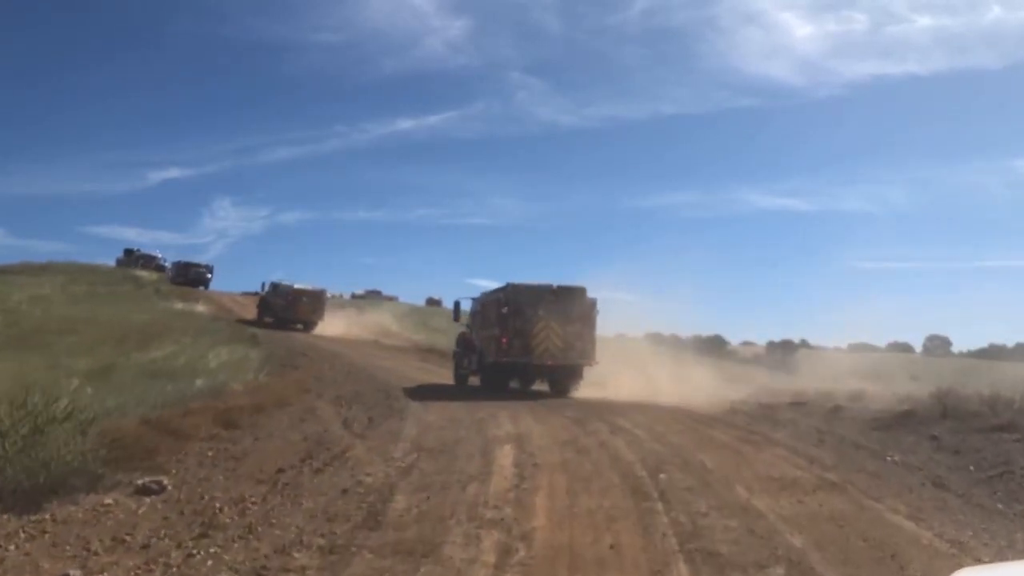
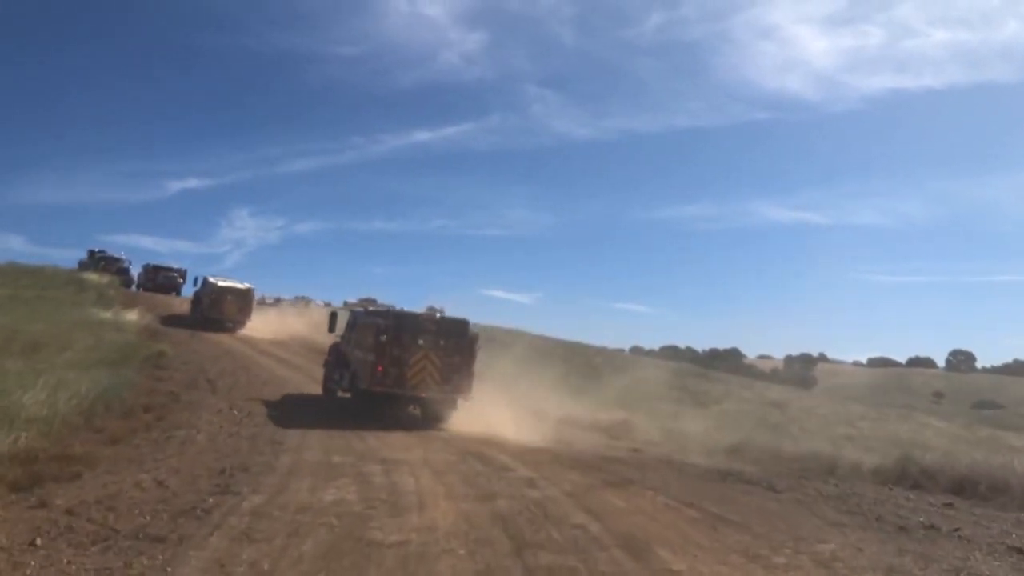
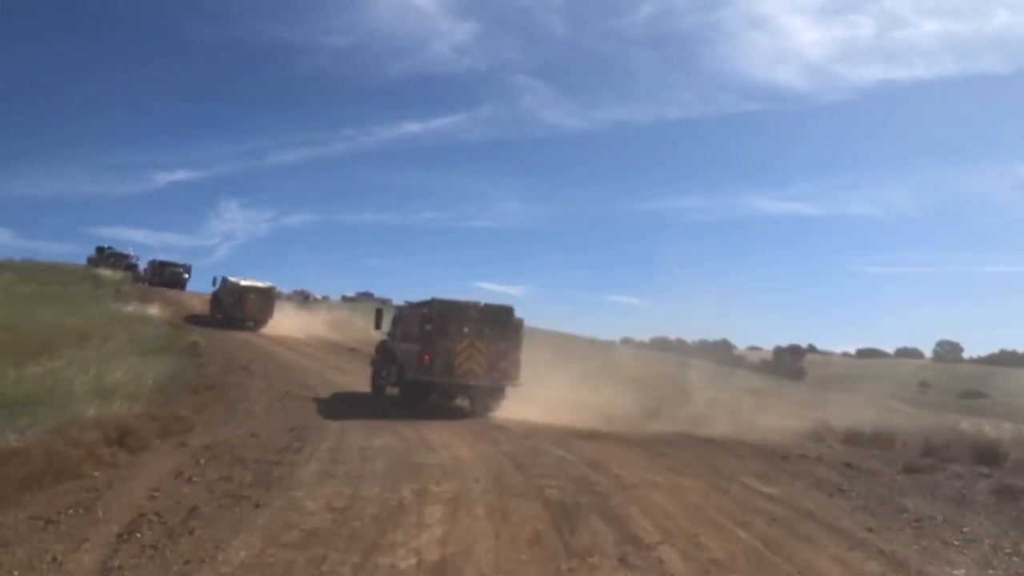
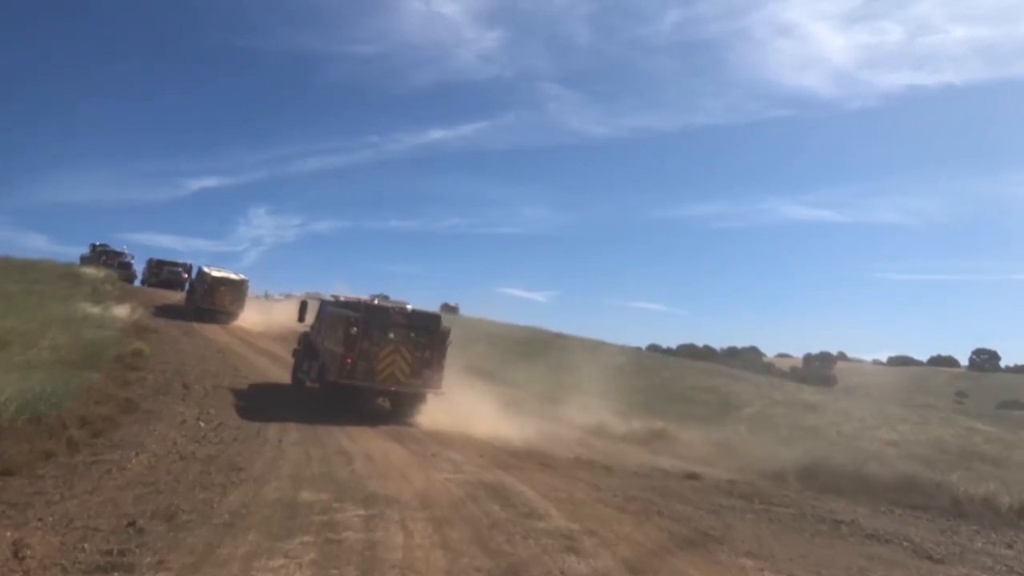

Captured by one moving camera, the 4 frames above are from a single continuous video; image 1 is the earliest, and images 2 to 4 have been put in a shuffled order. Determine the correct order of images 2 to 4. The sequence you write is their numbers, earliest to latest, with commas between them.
3, 2, 4
